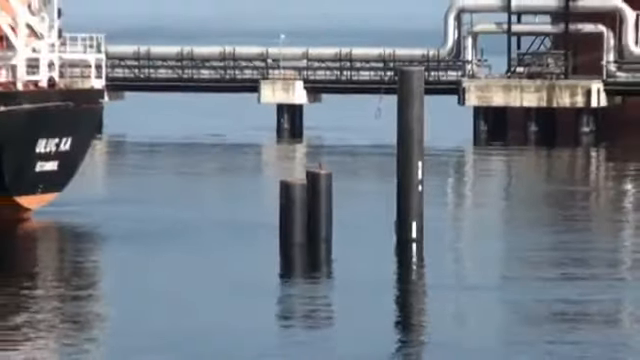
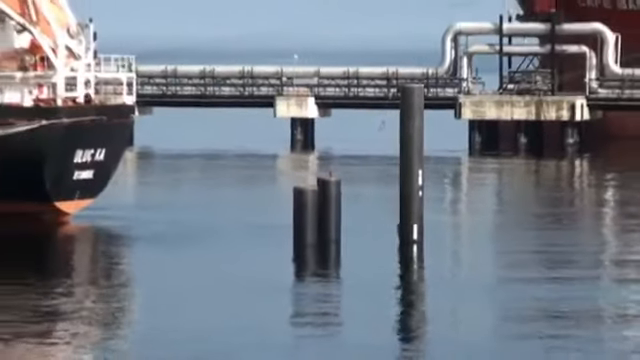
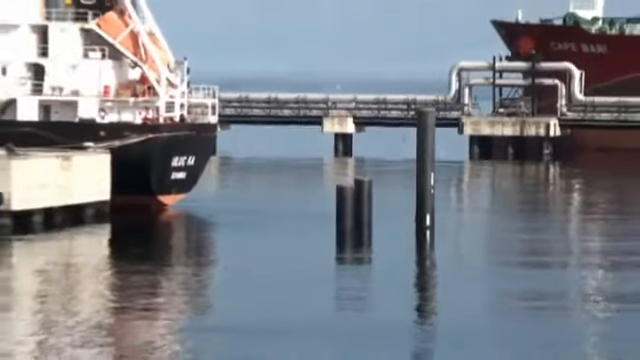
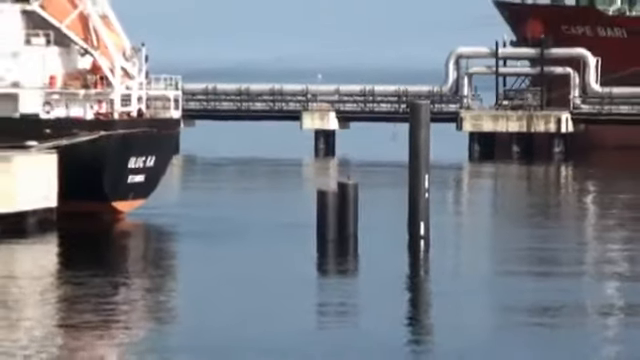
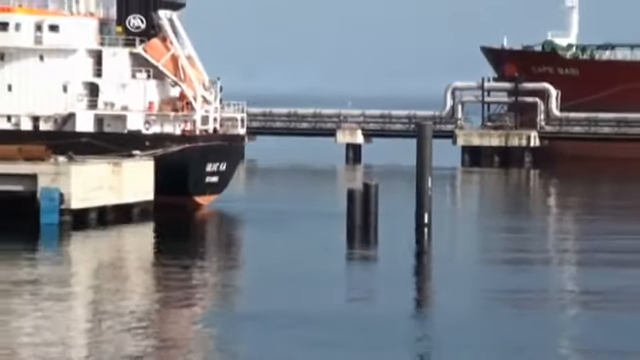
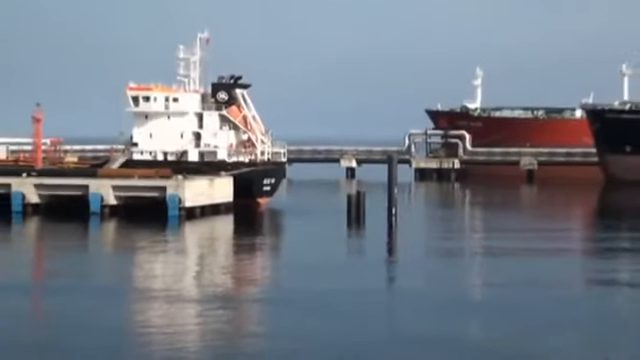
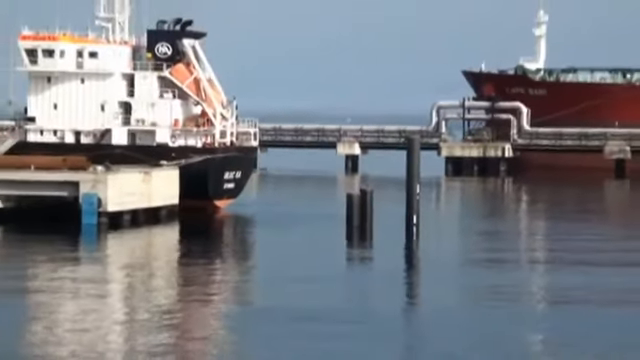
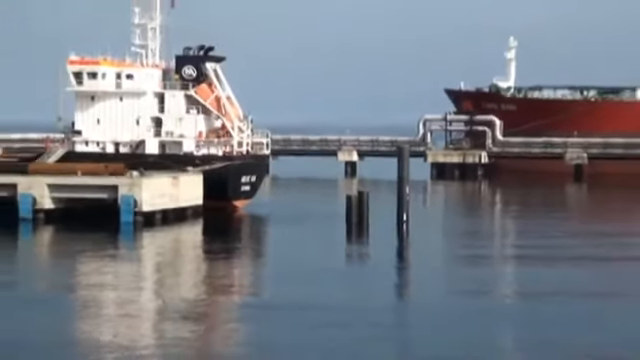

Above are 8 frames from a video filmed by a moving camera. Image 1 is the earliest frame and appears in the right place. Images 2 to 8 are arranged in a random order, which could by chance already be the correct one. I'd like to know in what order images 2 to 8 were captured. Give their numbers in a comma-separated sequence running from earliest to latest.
2, 4, 3, 5, 7, 8, 6
